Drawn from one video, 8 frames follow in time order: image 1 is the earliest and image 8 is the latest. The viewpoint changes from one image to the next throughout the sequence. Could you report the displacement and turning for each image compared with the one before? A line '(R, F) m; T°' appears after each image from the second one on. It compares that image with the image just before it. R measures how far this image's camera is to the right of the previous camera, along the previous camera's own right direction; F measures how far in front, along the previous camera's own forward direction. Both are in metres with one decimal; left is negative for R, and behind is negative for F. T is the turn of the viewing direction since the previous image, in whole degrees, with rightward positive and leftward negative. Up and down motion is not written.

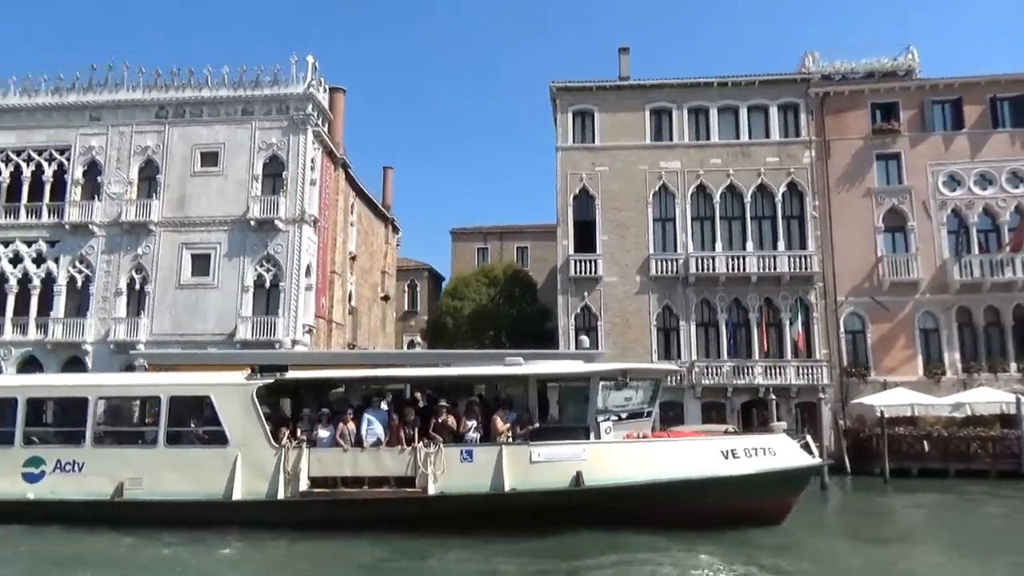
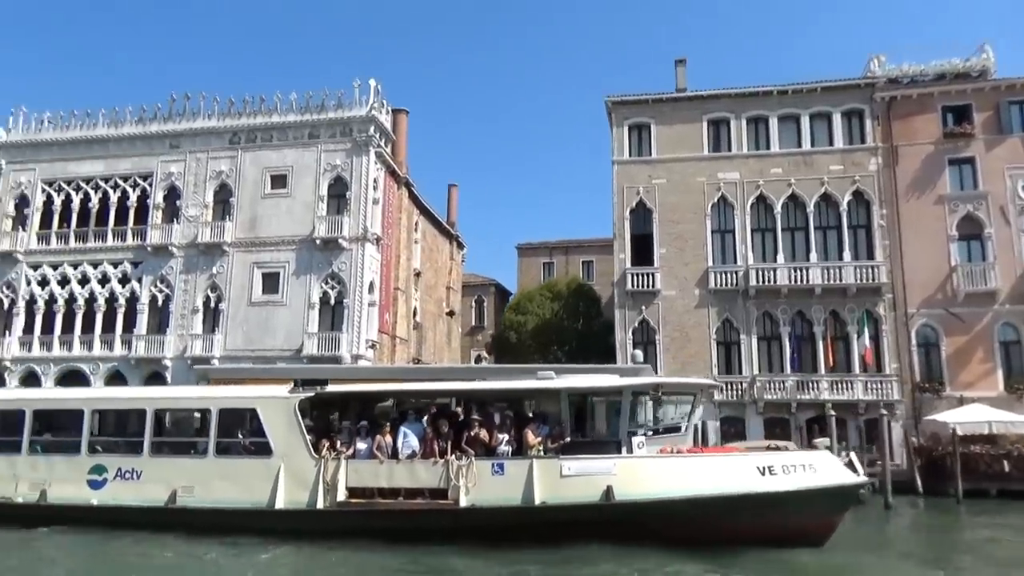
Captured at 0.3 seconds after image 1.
(+0.7, -0.1) m; -6°
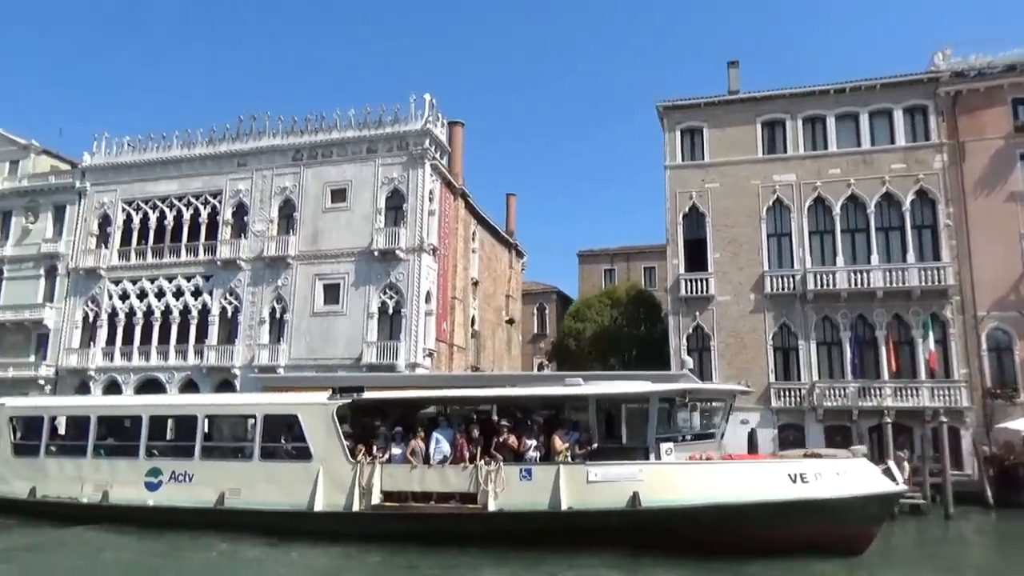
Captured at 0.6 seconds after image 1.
(+0.7, -0.2) m; -5°
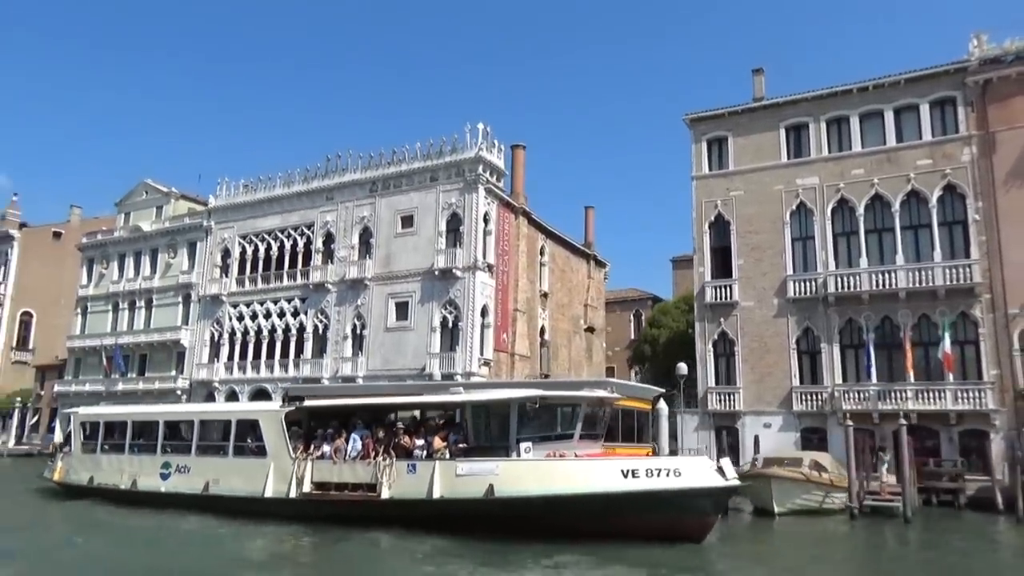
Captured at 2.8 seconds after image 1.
(+4.8, -1.5) m; -12°
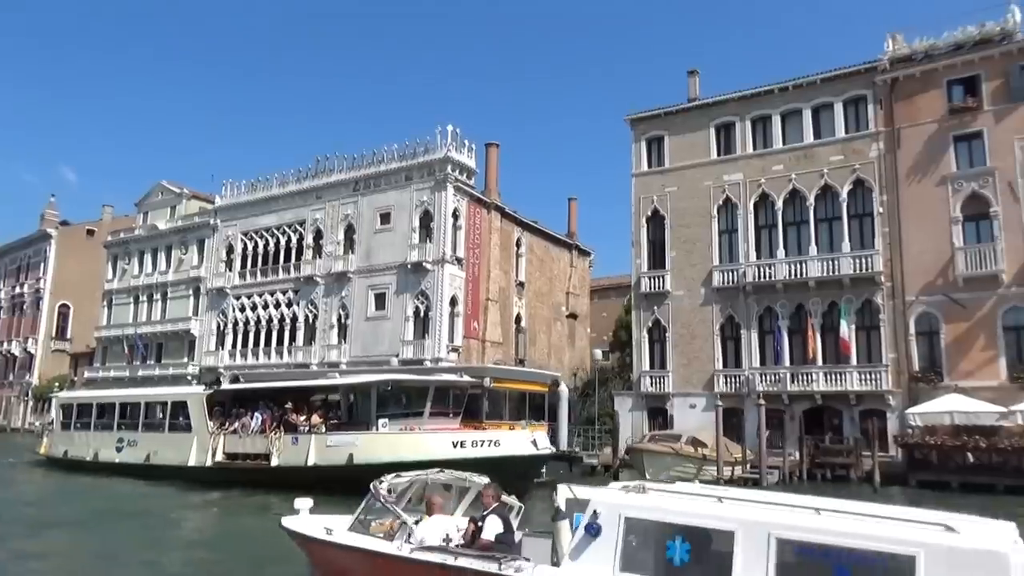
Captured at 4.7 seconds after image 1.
(+3.8, -2.2) m; -4°
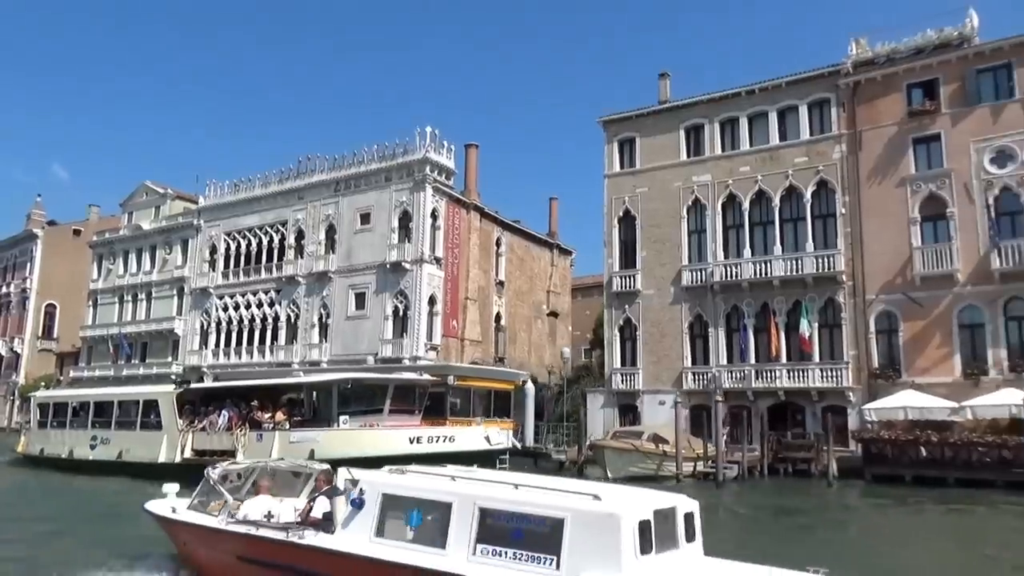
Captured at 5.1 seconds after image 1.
(+0.8, -0.5) m; 0°
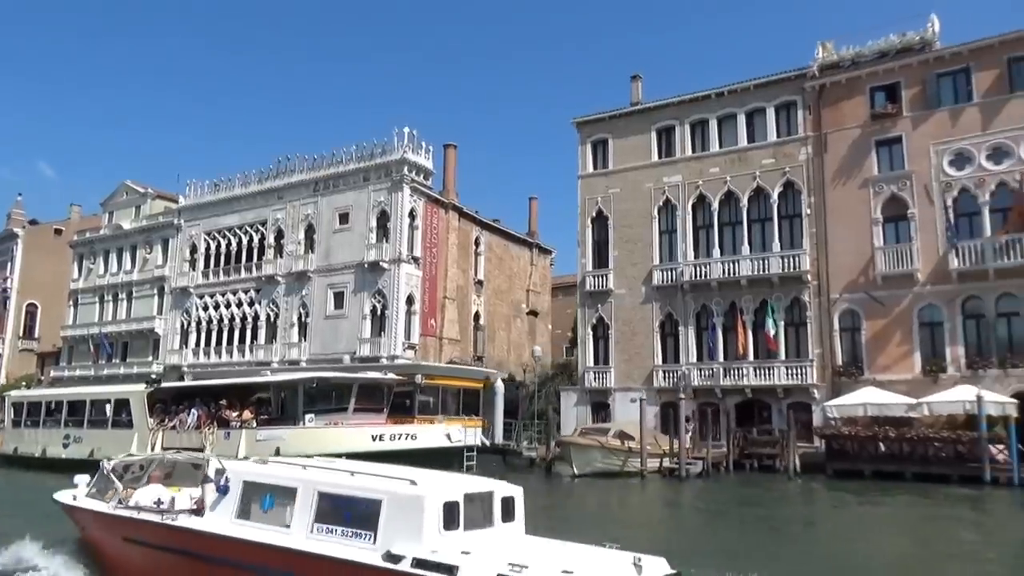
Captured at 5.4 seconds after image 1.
(+0.6, -0.4) m; +1°
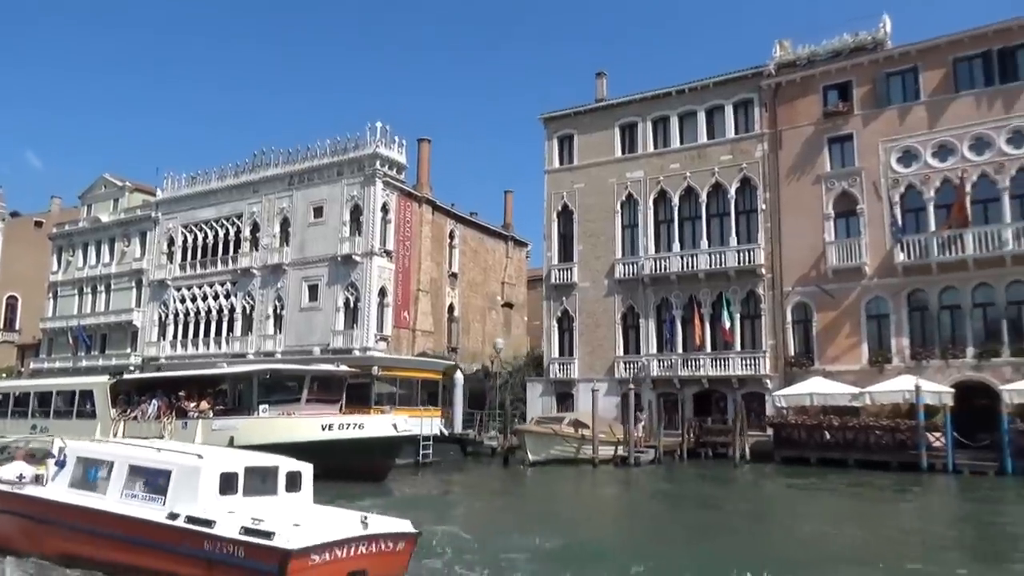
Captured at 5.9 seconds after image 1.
(+1.0, -0.6) m; +1°
